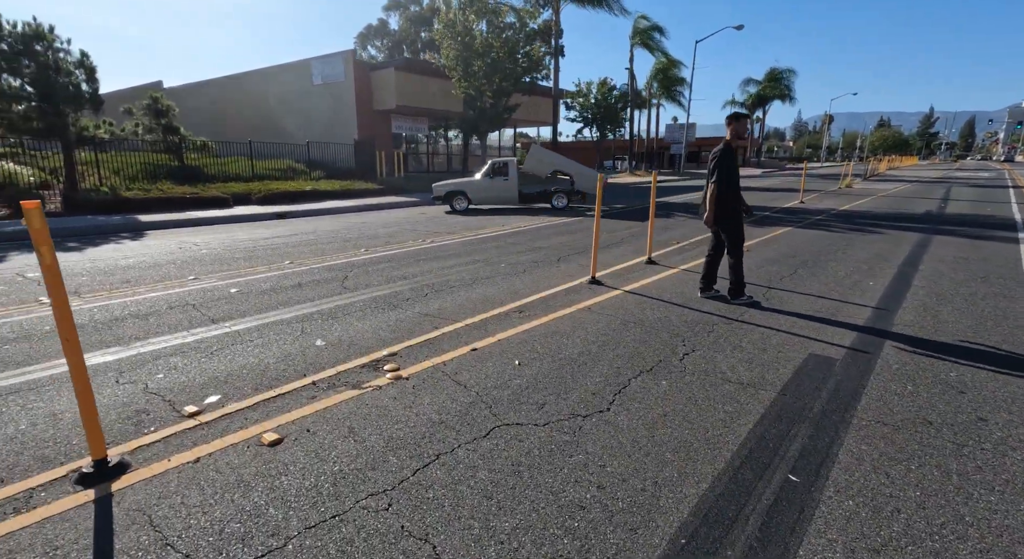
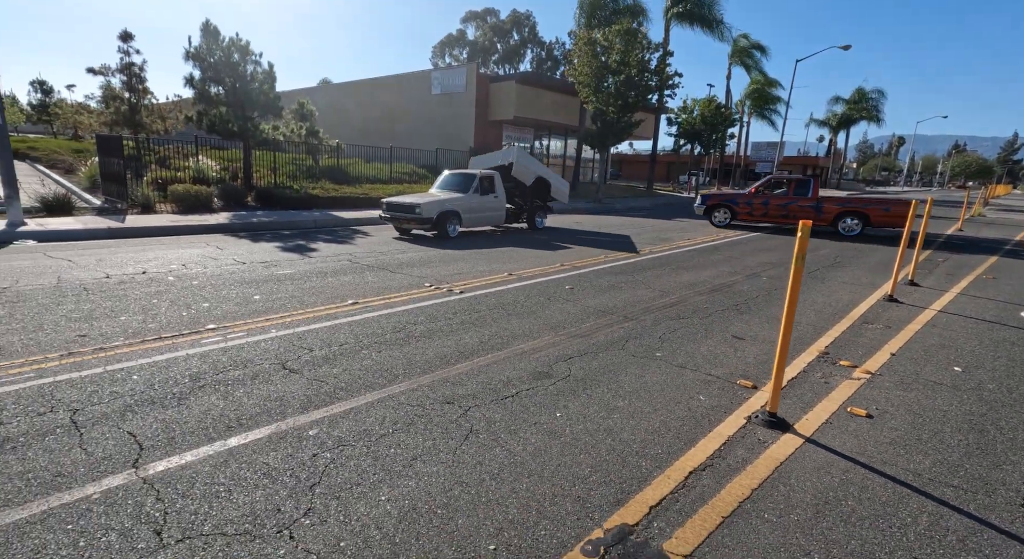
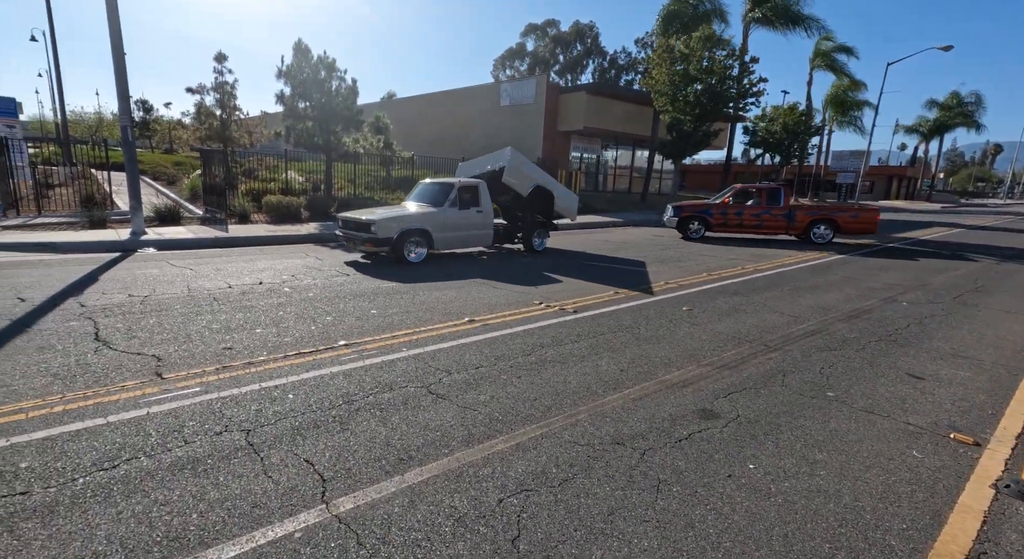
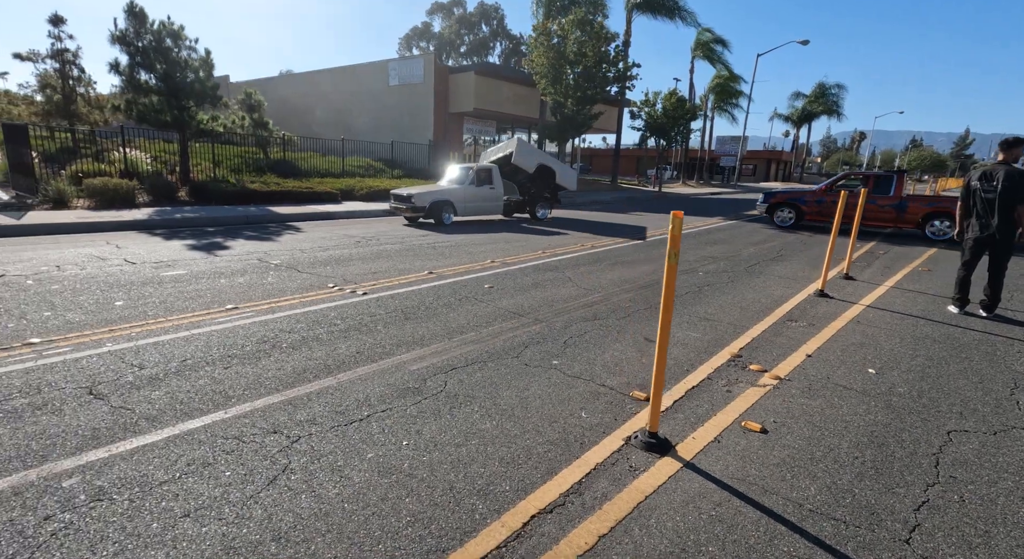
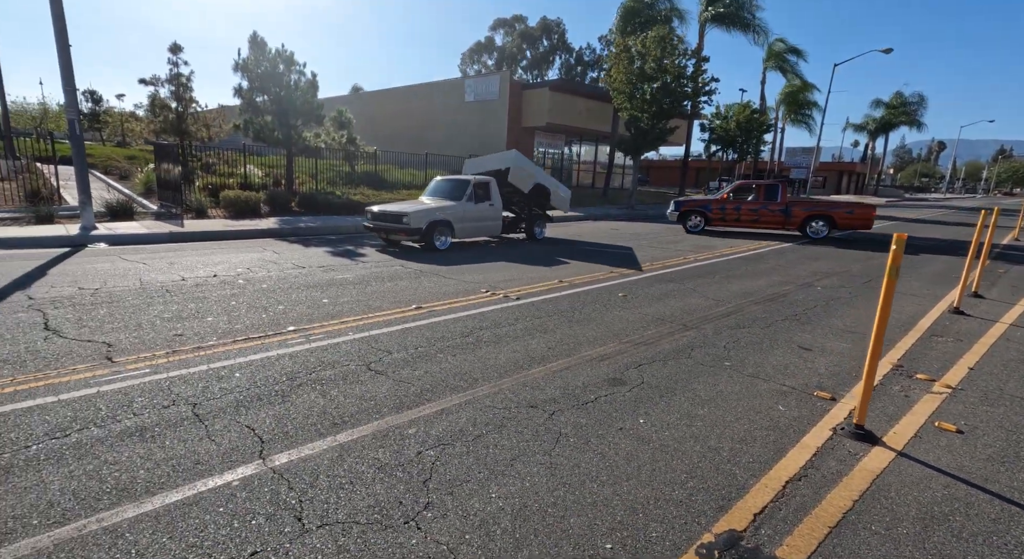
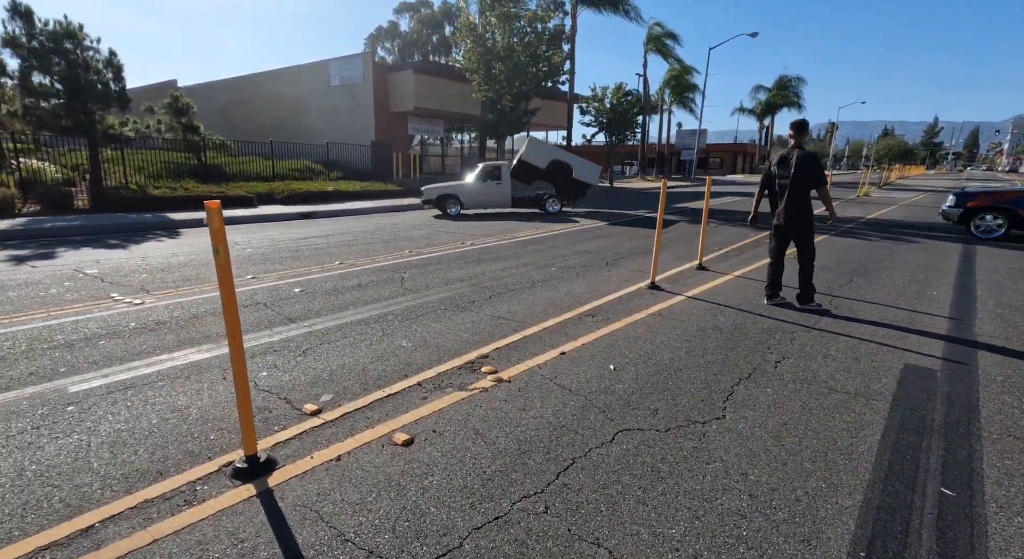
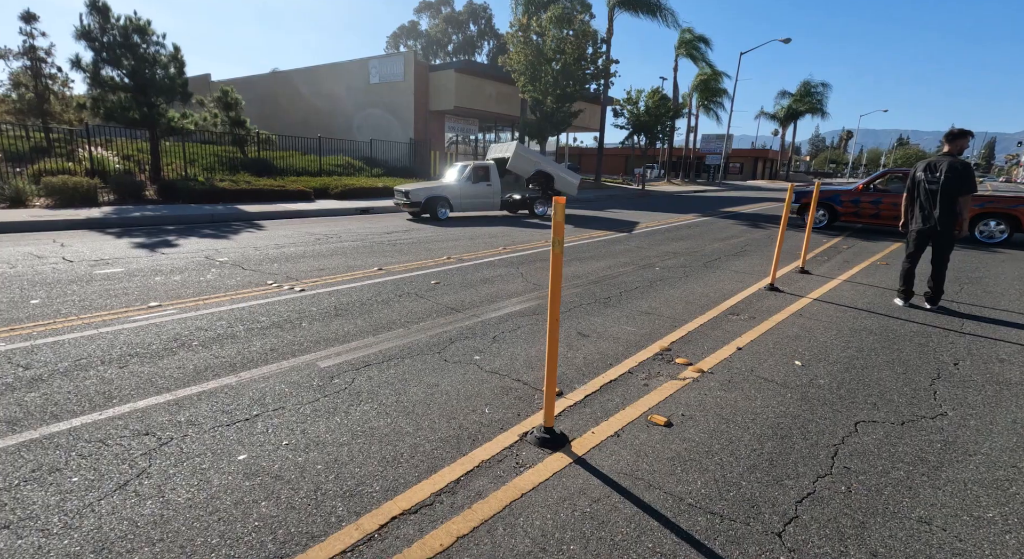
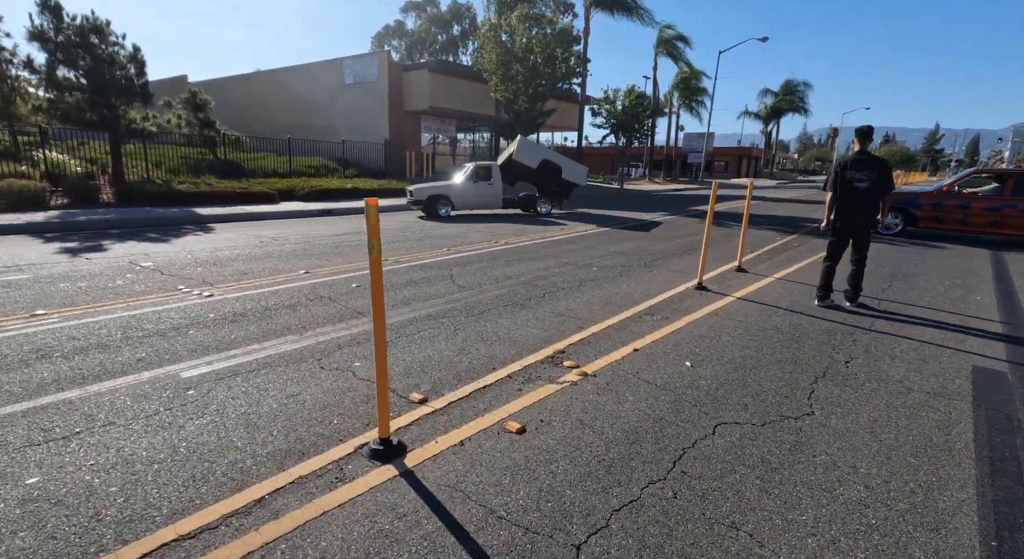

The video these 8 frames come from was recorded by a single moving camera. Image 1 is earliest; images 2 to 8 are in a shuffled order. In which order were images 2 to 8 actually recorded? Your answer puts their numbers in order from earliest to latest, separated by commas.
6, 8, 7, 4, 2, 5, 3
